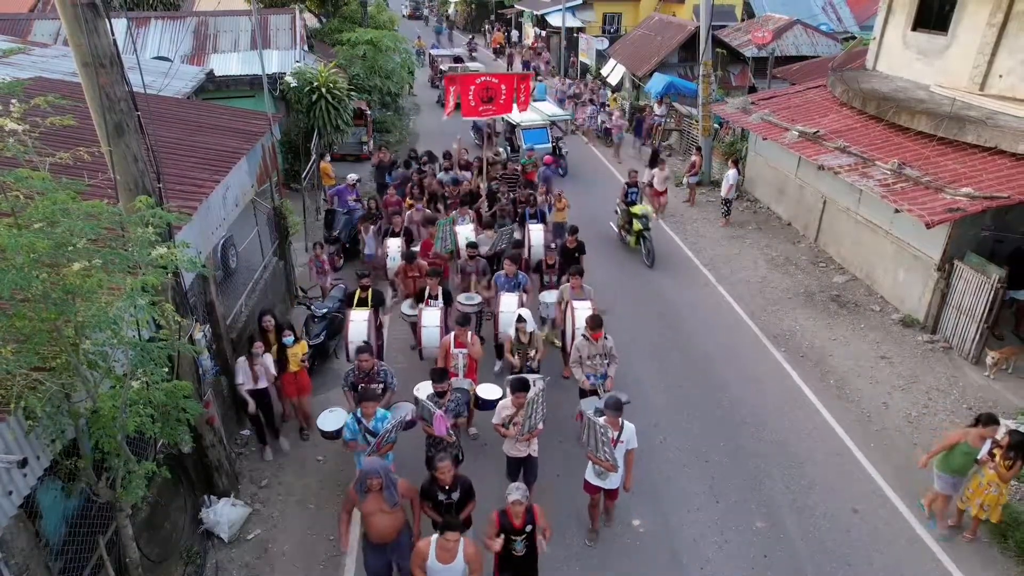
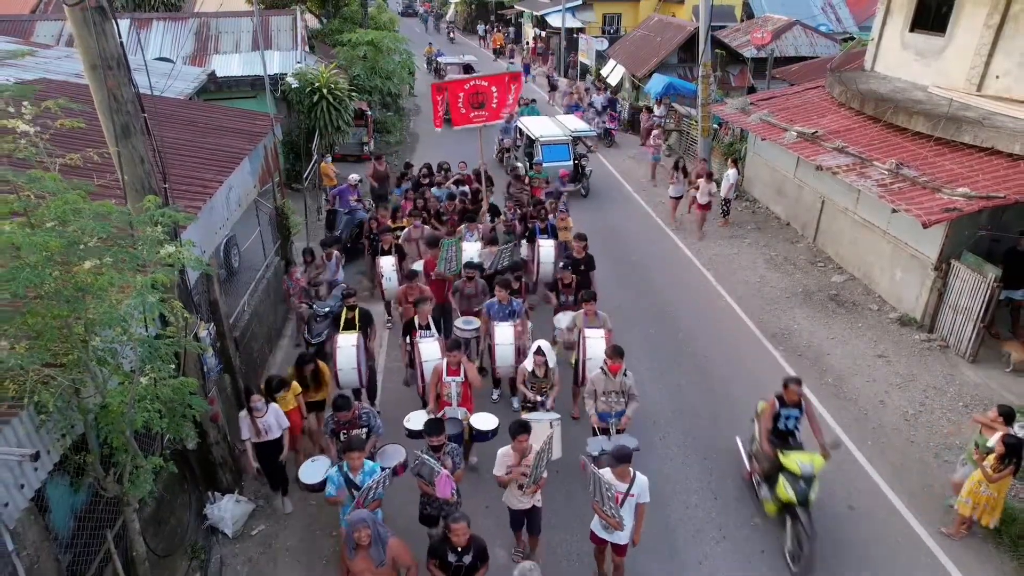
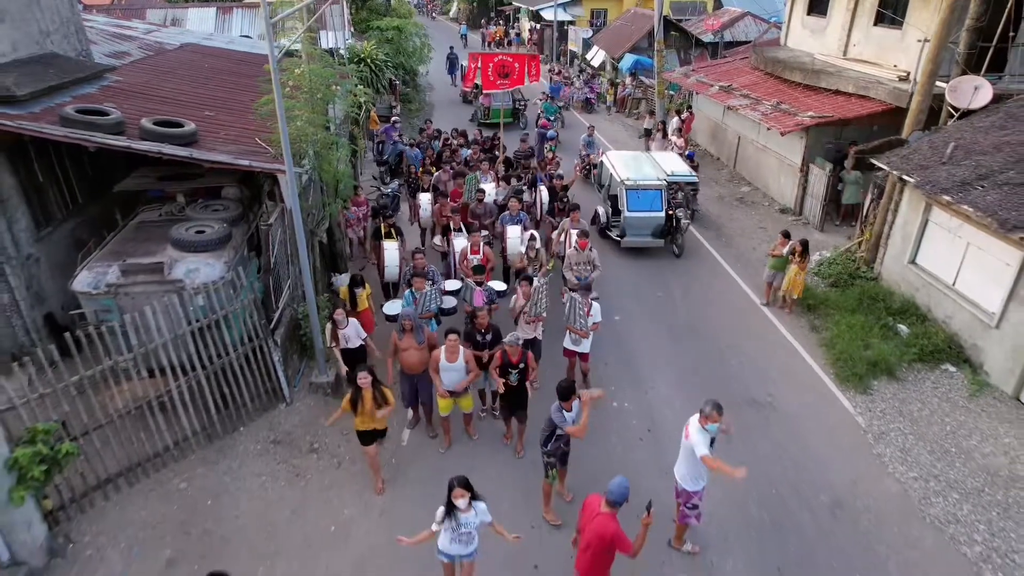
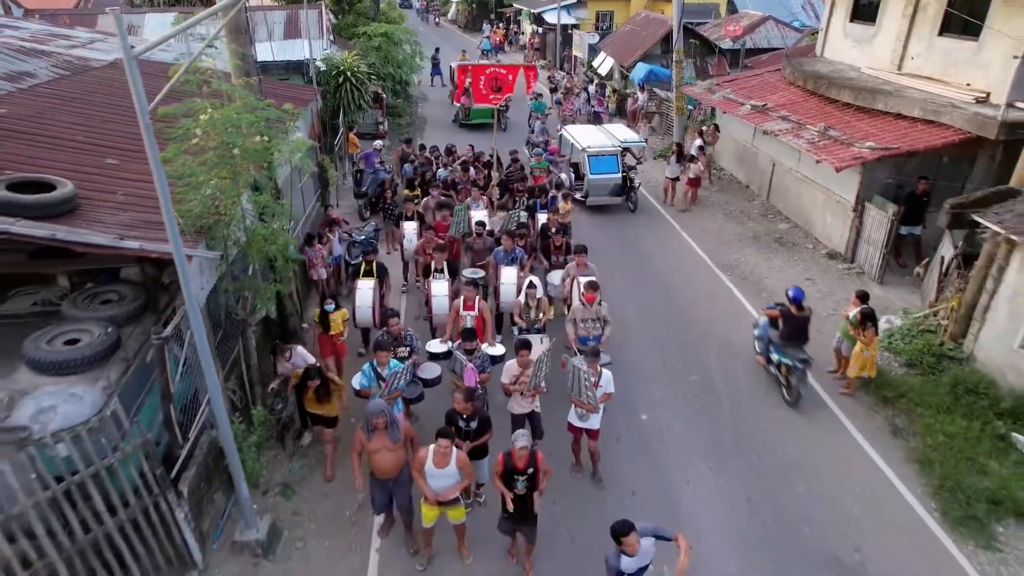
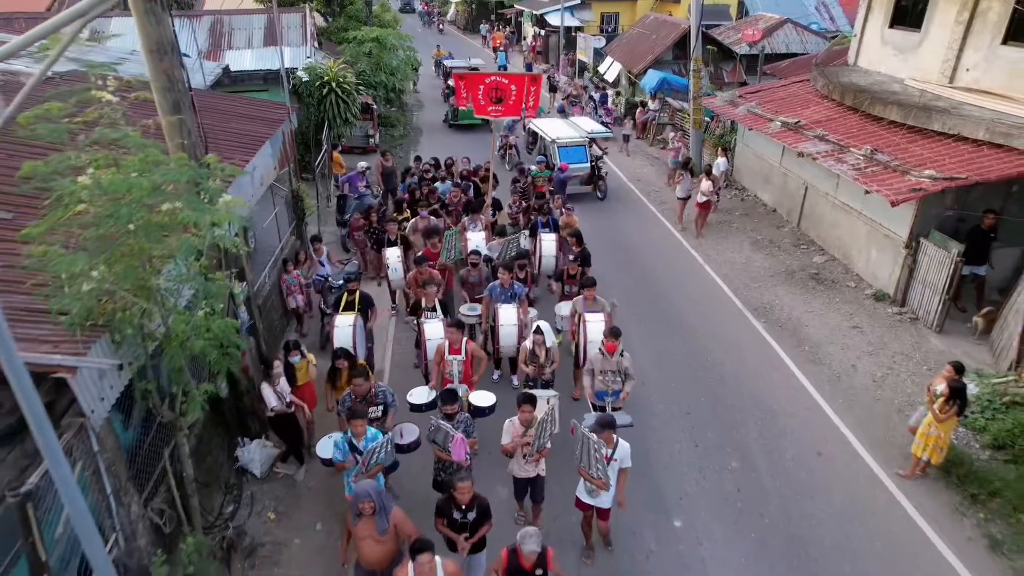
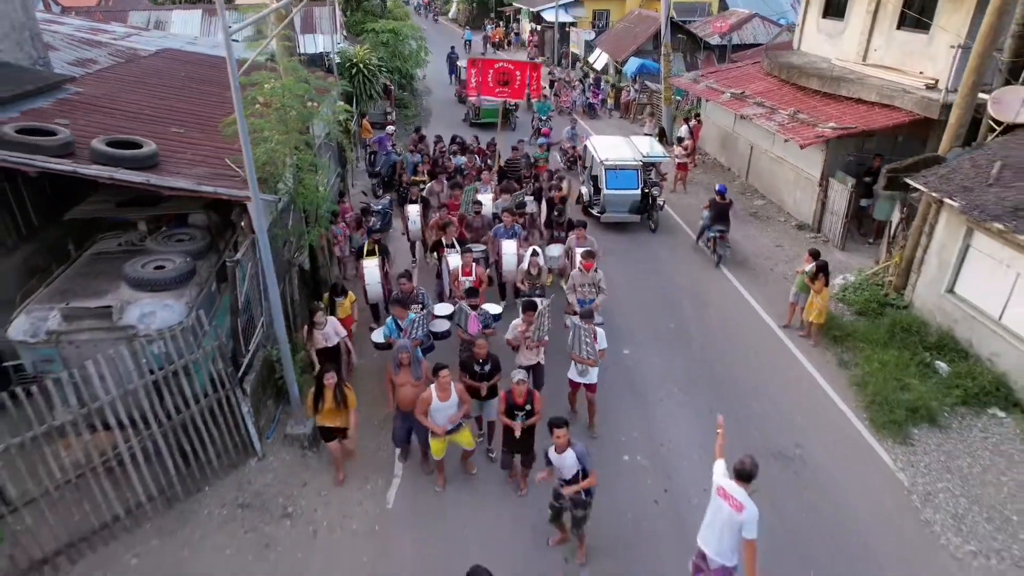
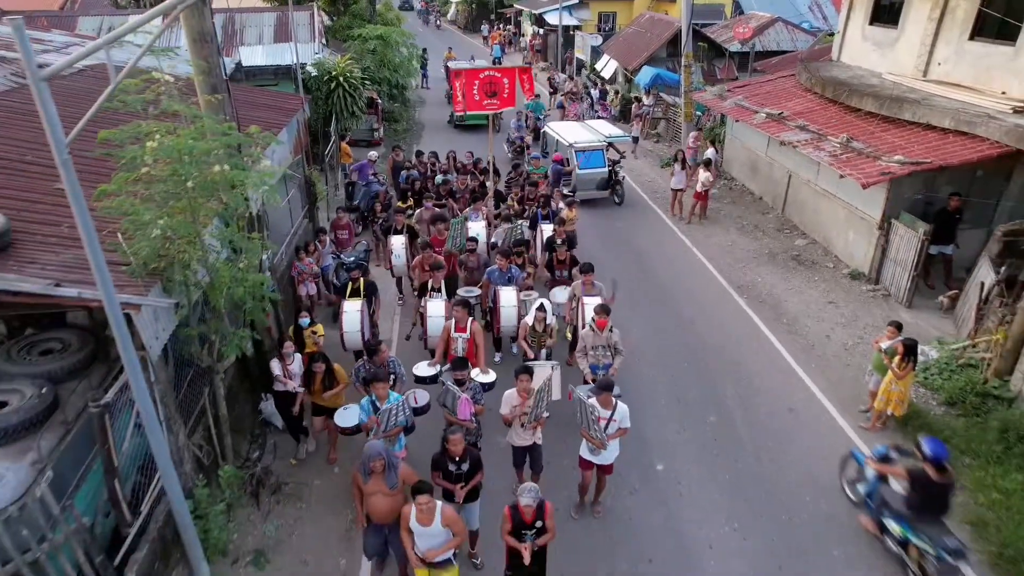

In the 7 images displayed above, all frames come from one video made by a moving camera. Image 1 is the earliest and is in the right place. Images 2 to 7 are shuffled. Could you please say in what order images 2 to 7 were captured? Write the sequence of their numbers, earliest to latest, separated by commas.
2, 5, 7, 4, 6, 3
